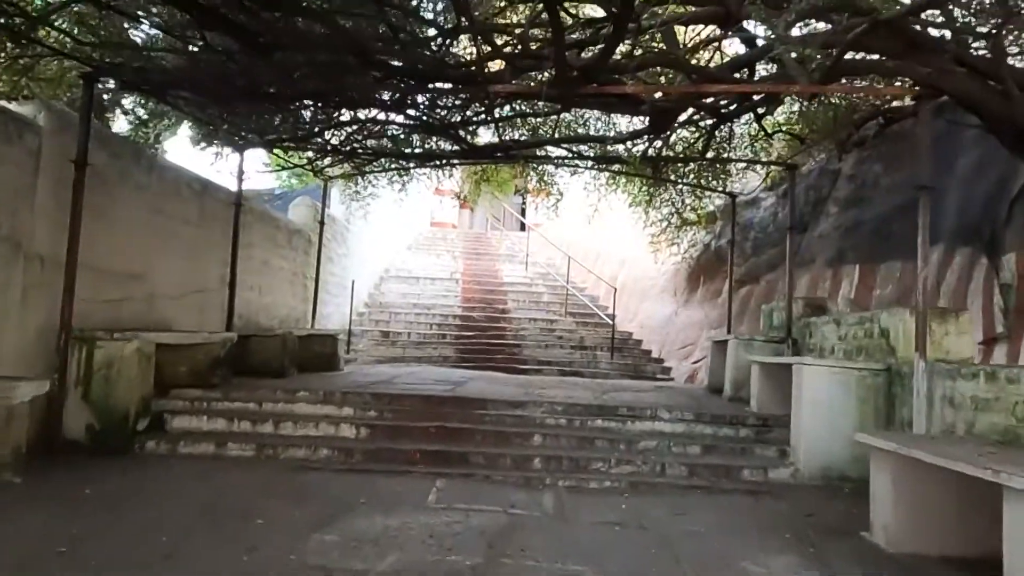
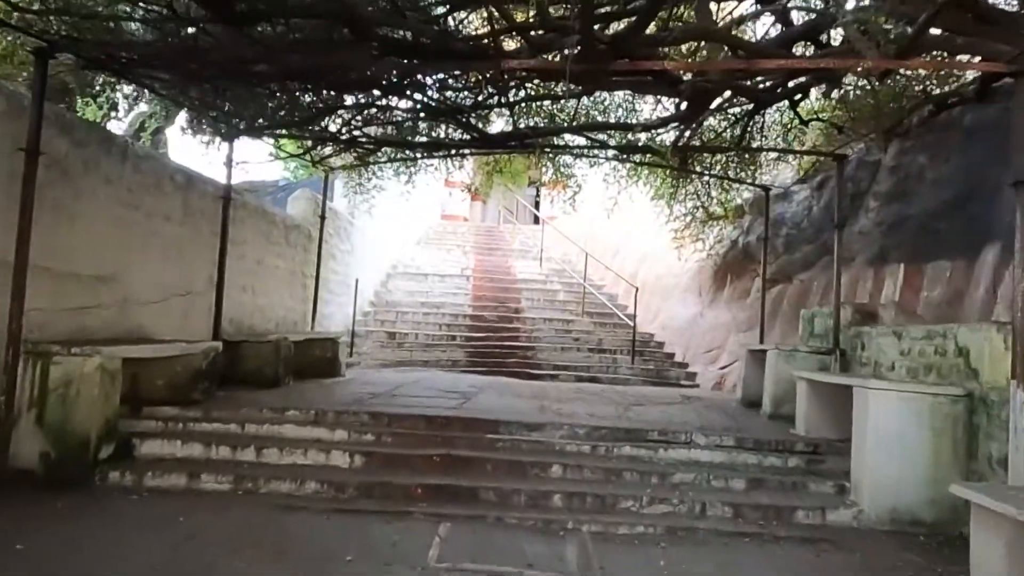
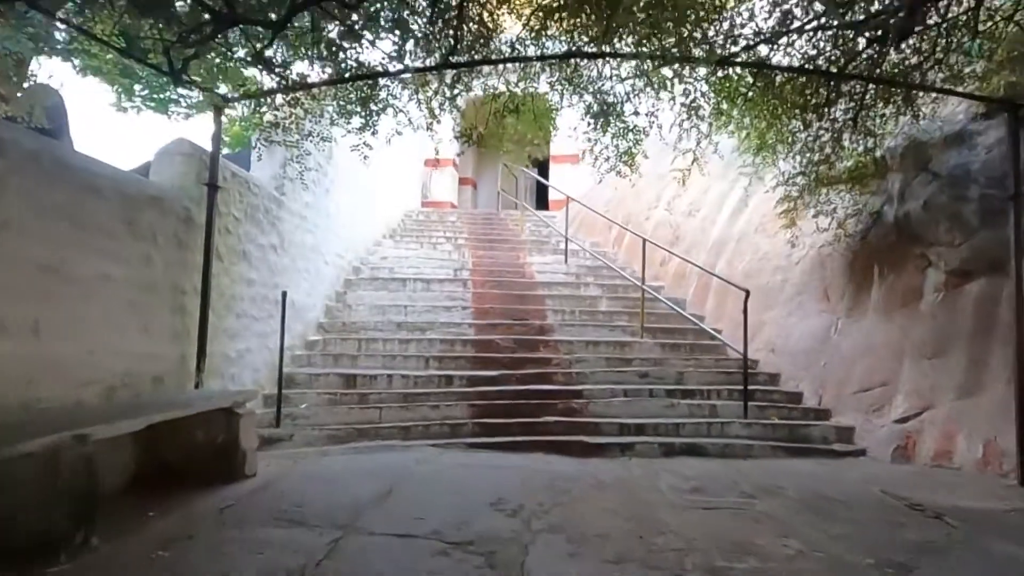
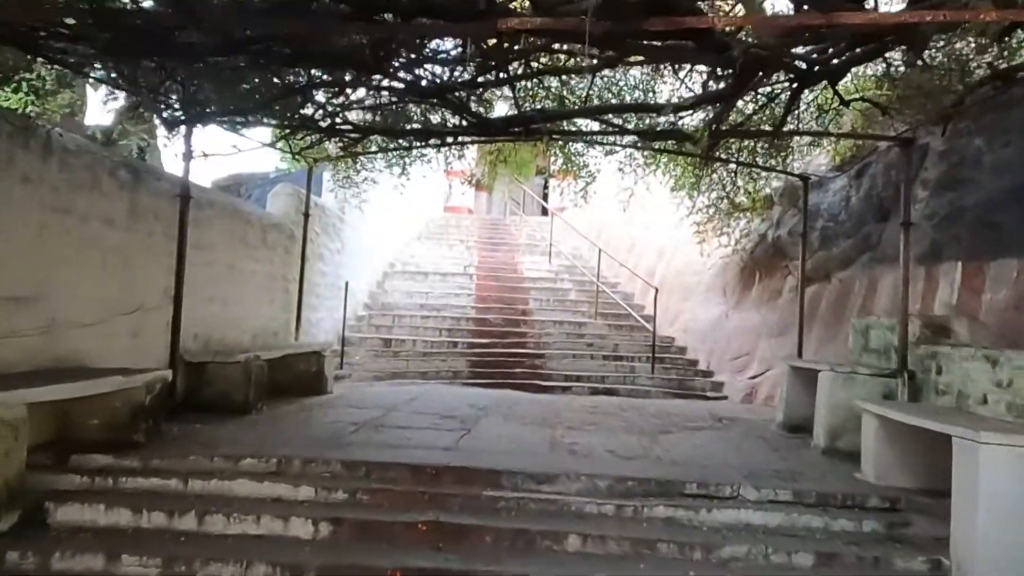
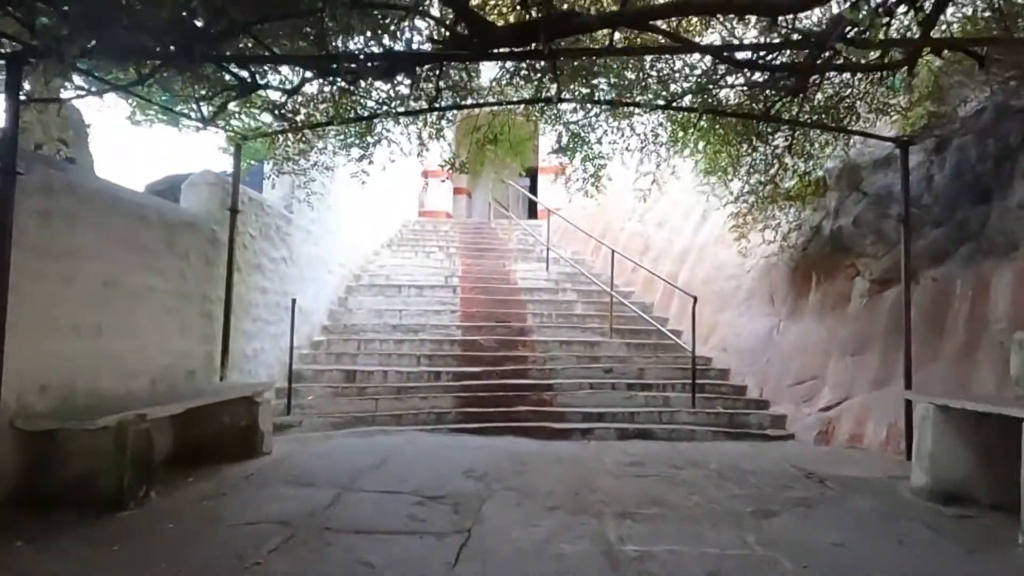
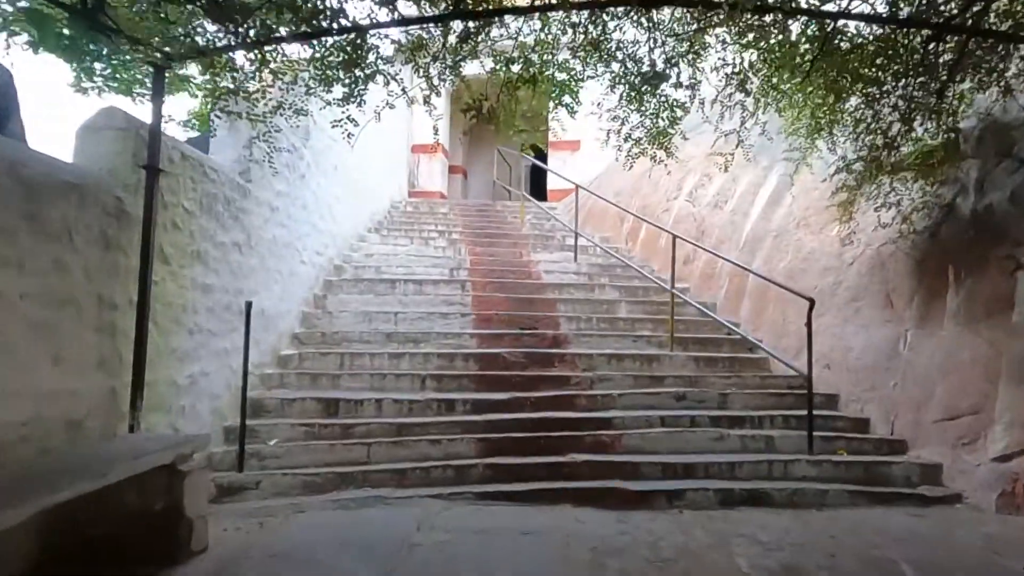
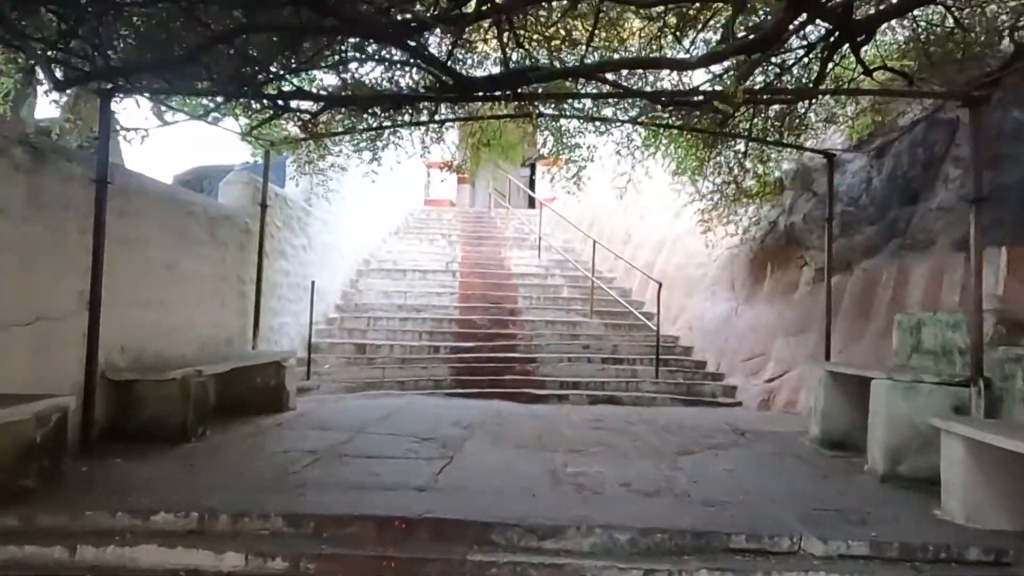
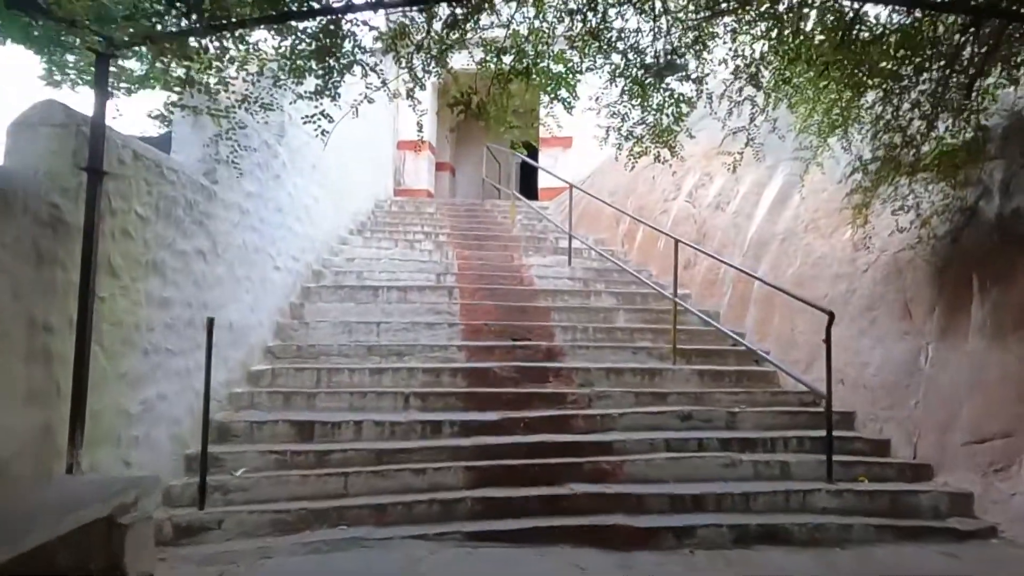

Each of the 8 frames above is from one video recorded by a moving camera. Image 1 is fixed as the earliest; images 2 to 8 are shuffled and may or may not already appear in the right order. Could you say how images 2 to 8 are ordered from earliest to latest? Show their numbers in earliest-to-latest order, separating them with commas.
2, 4, 7, 5, 3, 6, 8
